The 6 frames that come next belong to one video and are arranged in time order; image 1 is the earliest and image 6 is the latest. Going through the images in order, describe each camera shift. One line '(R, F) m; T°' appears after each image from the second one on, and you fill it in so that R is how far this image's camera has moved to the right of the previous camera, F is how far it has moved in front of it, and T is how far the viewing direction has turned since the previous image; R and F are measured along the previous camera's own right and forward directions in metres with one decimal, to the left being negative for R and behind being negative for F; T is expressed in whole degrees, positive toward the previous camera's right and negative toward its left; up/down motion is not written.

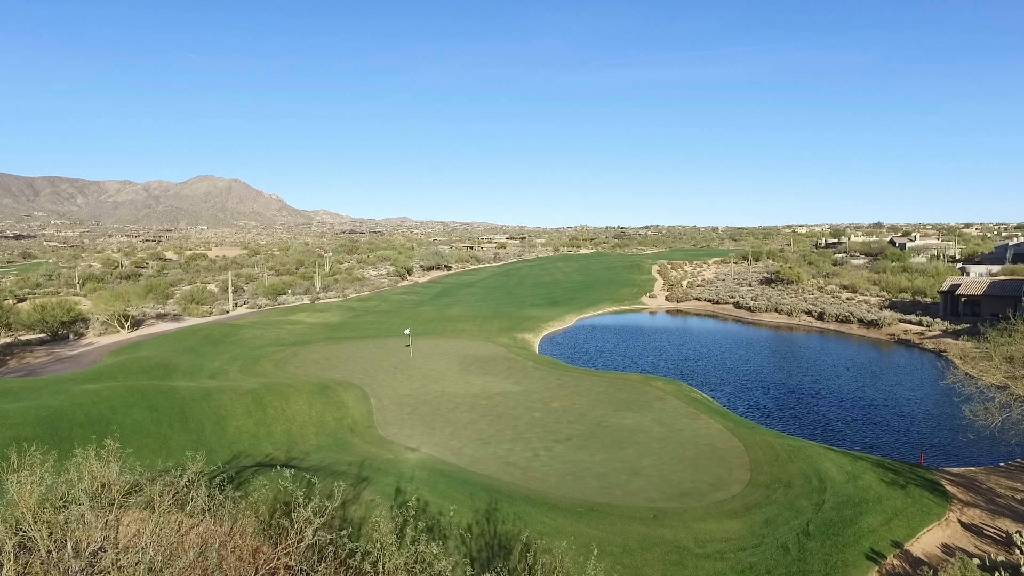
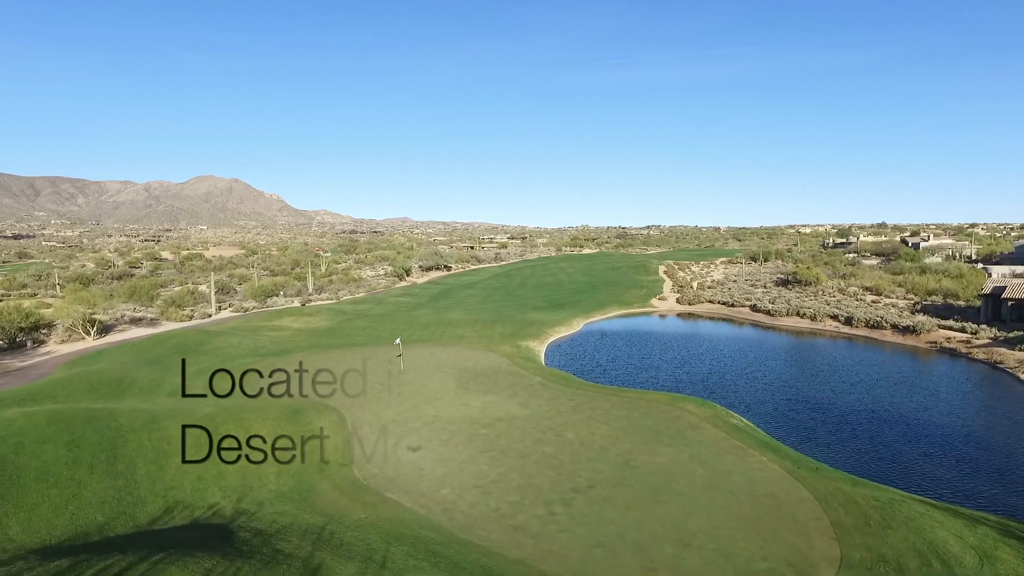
(-0.2, +3.8) m; 0°
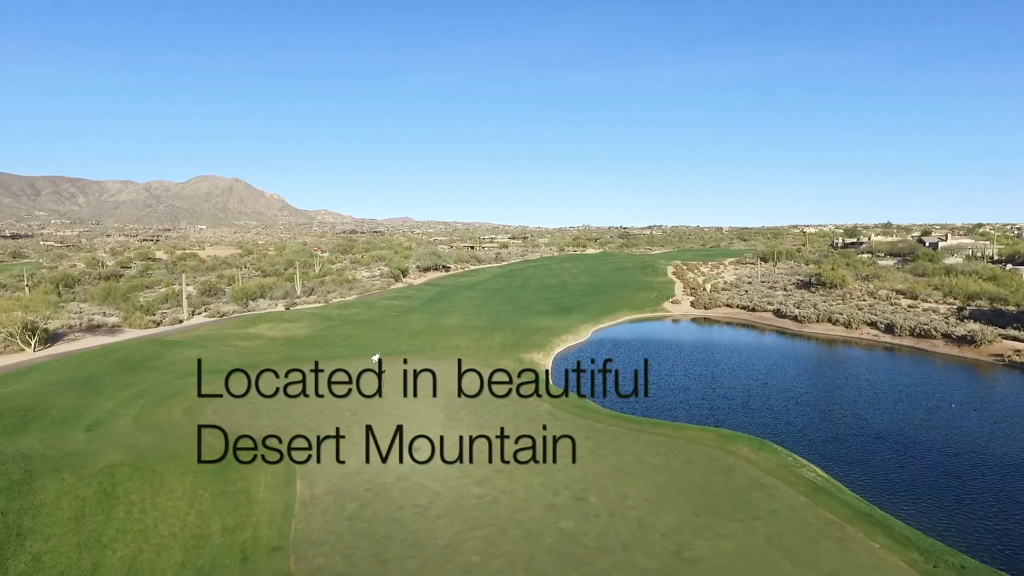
(0.0, +5.0) m; 0°
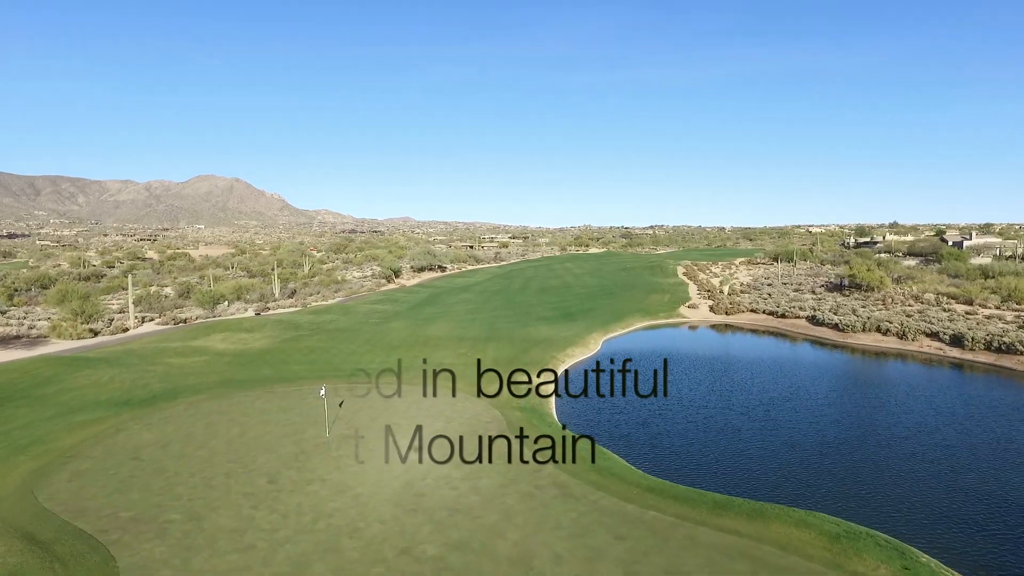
(+0.3, +6.7) m; 0°
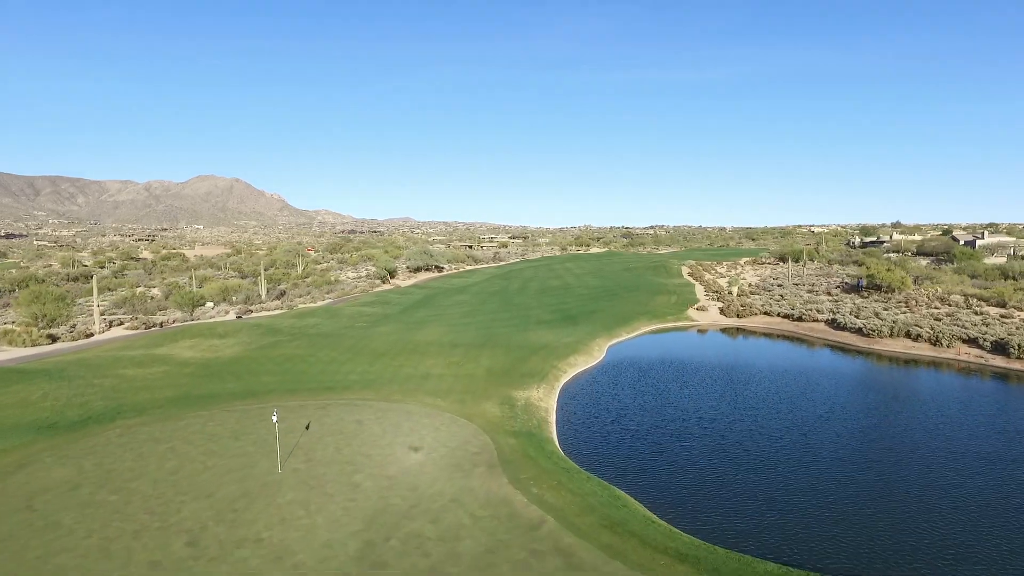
(+0.2, +3.4) m; 0°
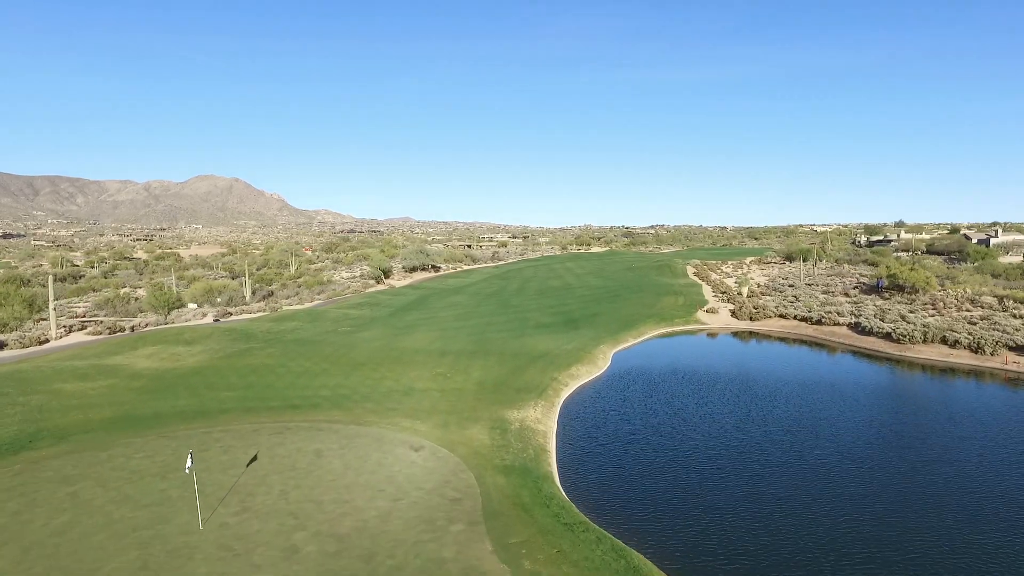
(+0.3, +3.5) m; 0°
